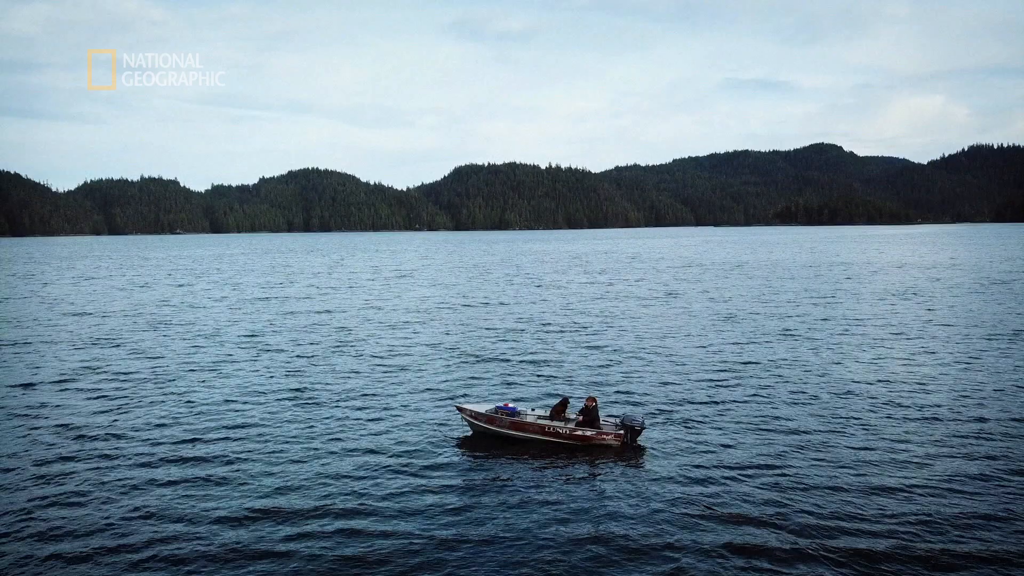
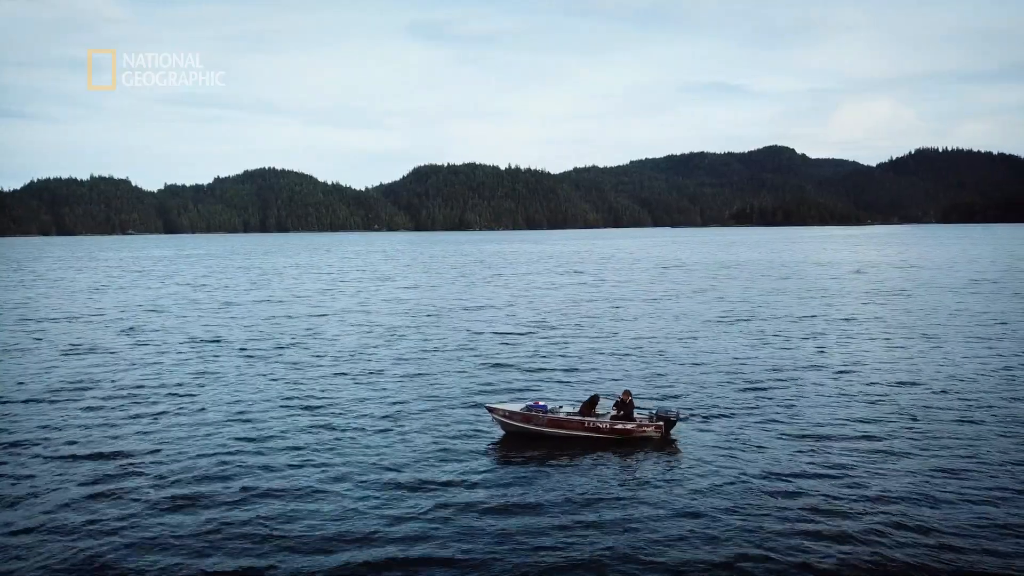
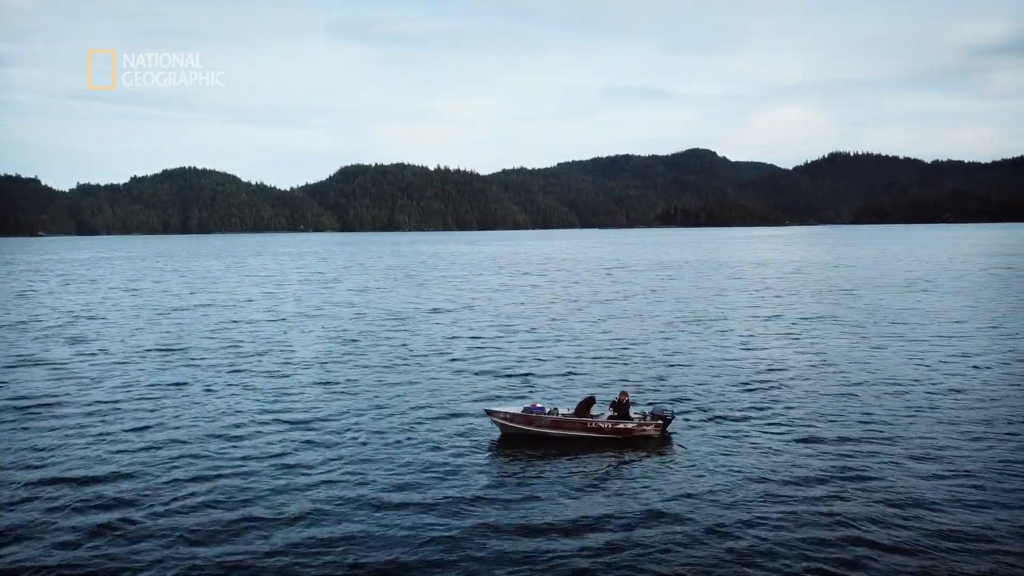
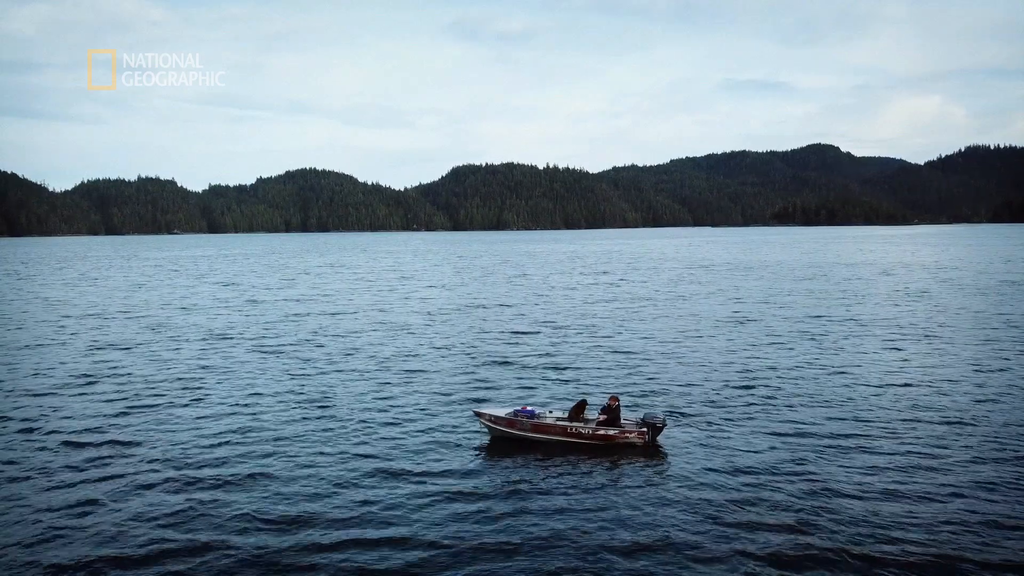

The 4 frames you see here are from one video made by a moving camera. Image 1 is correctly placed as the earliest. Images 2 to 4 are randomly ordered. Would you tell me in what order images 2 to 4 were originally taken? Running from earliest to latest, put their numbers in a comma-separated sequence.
4, 2, 3
